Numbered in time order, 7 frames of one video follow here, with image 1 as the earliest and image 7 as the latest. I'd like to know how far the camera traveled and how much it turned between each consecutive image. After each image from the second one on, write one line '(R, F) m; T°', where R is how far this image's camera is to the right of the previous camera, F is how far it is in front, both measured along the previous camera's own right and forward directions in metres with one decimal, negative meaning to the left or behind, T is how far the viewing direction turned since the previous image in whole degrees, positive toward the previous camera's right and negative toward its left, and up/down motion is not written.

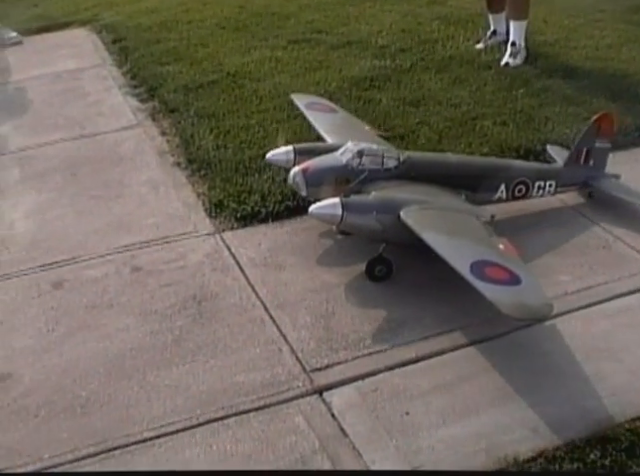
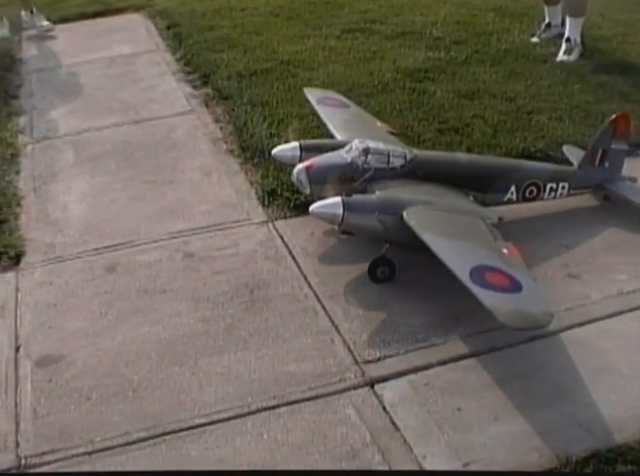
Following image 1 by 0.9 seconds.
(-0.3, 0.0) m; -1°
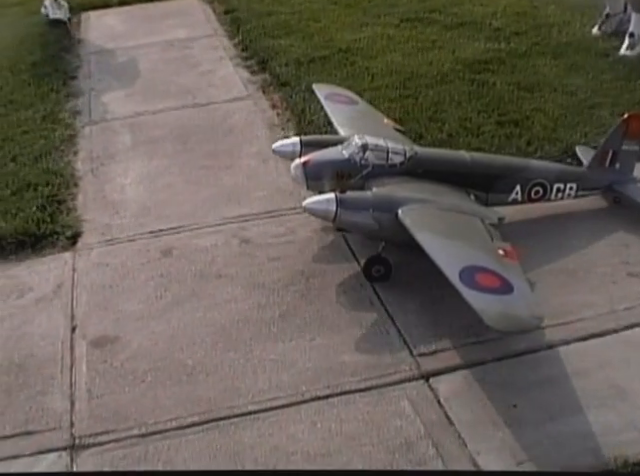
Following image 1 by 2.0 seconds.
(-0.3, +0.1) m; -2°
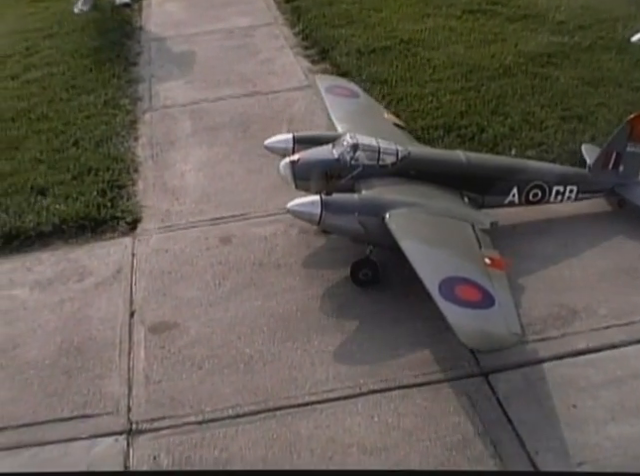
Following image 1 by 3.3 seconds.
(-0.3, 0.0) m; -2°
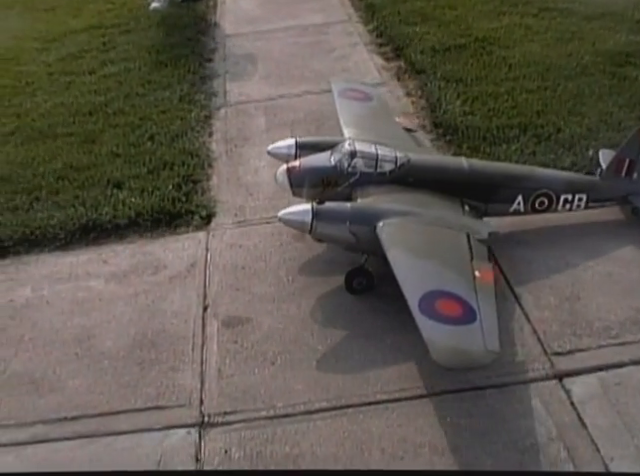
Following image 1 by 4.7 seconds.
(-0.3, 0.0) m; -3°
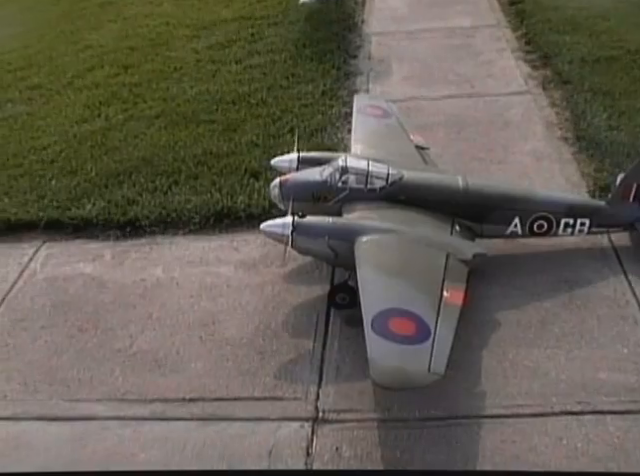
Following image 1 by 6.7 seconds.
(-0.6, 0.0) m; -5°
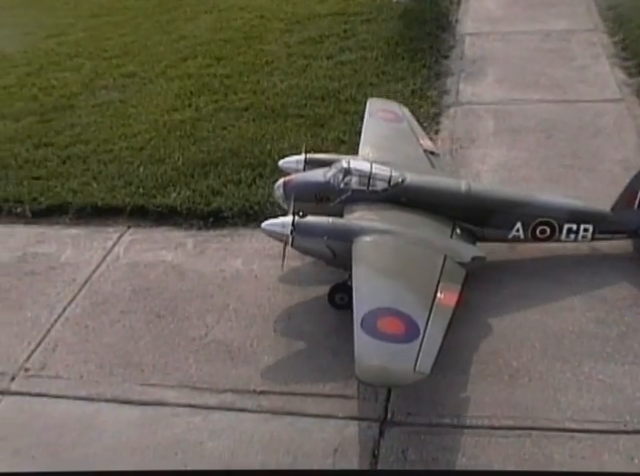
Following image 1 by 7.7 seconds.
(-0.3, 0.0) m; -3°
